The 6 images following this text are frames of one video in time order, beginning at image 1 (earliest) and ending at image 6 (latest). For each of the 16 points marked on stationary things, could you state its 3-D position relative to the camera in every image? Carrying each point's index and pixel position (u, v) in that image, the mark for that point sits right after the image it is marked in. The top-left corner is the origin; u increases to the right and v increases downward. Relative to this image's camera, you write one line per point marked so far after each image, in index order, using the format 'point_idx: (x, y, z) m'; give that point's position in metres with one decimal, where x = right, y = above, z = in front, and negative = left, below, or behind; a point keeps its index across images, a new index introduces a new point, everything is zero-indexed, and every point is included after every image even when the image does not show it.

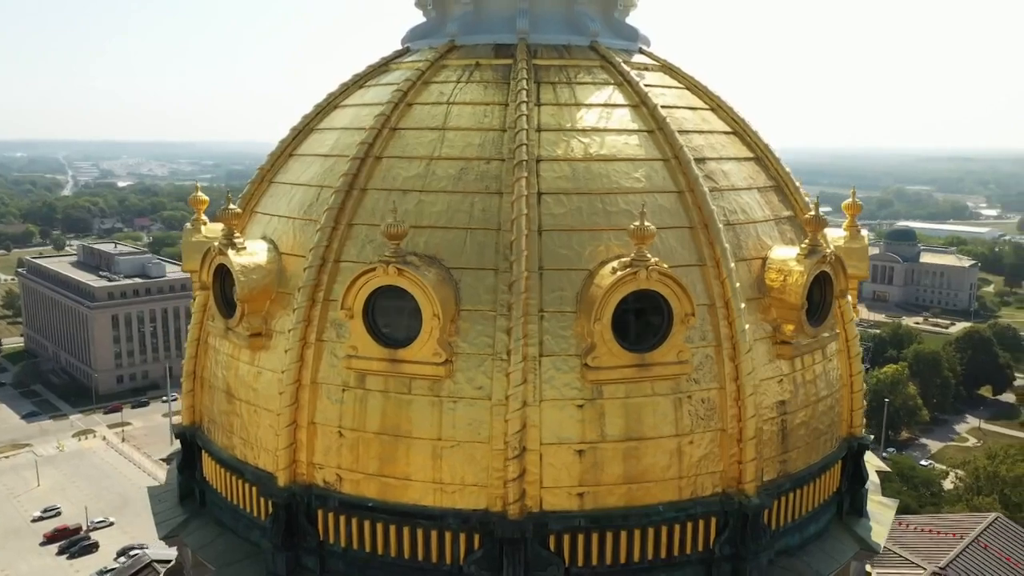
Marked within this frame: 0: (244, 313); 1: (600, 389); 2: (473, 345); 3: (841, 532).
0: (-4.2, -0.4, +12.7) m
1: (+1.2, -1.4, +11.4) m
2: (-0.6, -0.8, +11.4) m
3: (+5.7, -4.2, +14.0) m
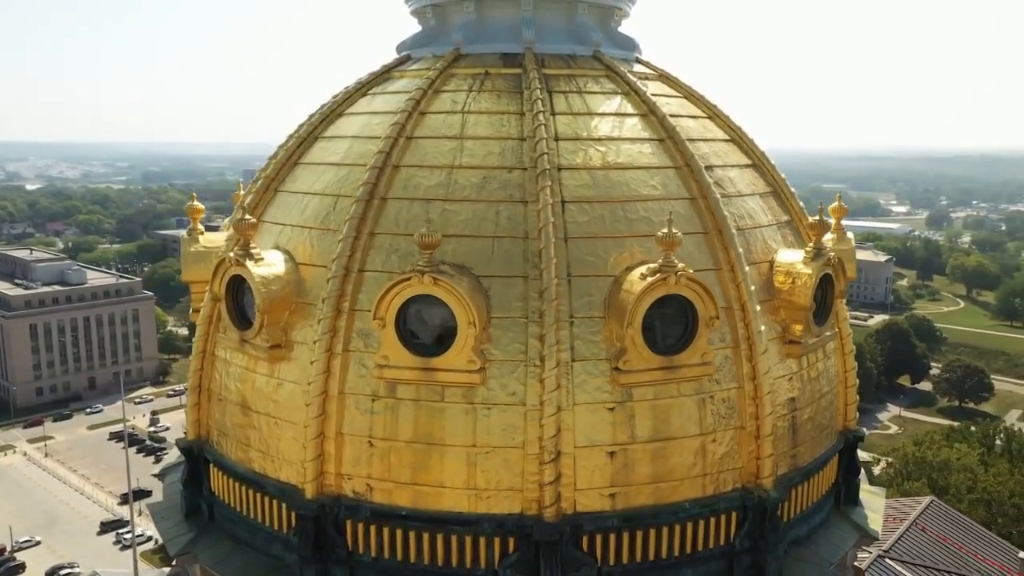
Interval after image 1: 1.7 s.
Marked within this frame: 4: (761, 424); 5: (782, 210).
0: (-3.8, -0.6, +12.6) m
1: (+1.7, -1.5, +11.7) m
2: (-0.1, -0.9, +11.5) m
3: (+5.9, -4.2, +14.7) m
4: (+3.7, -2.1, +12.4) m
5: (+4.8, +1.4, +14.5) m
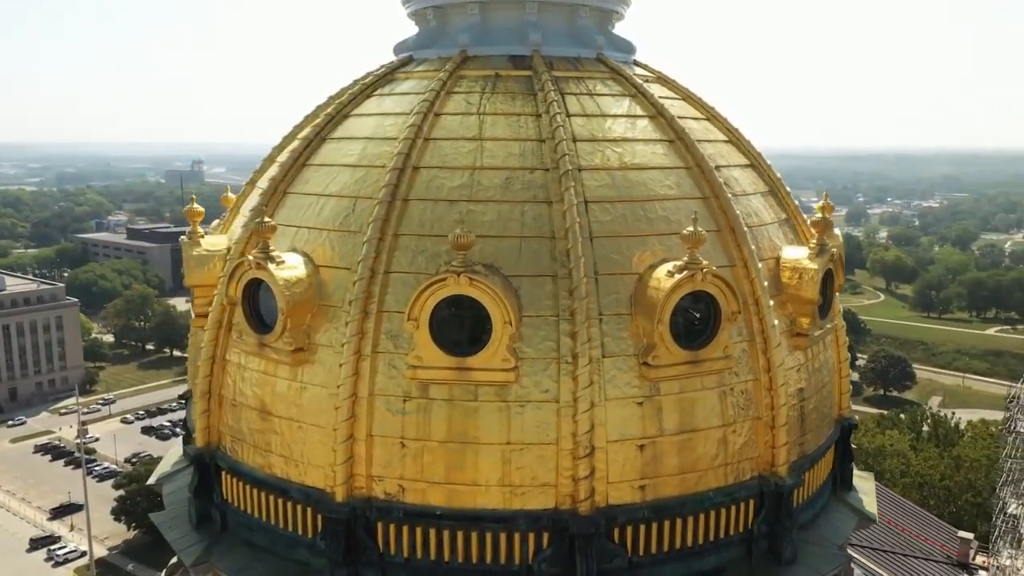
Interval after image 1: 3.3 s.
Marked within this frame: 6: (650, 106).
0: (-3.5, -0.6, +12.5) m
1: (+2.1, -1.4, +12.0) m
2: (+0.3, -0.9, +11.7) m
3: (+6.2, -4.1, +15.4) m
4: (+4.1, -2.0, +12.9) m
5: (+4.9, +1.4, +15.0) m
6: (+2.4, +3.2, +14.4) m
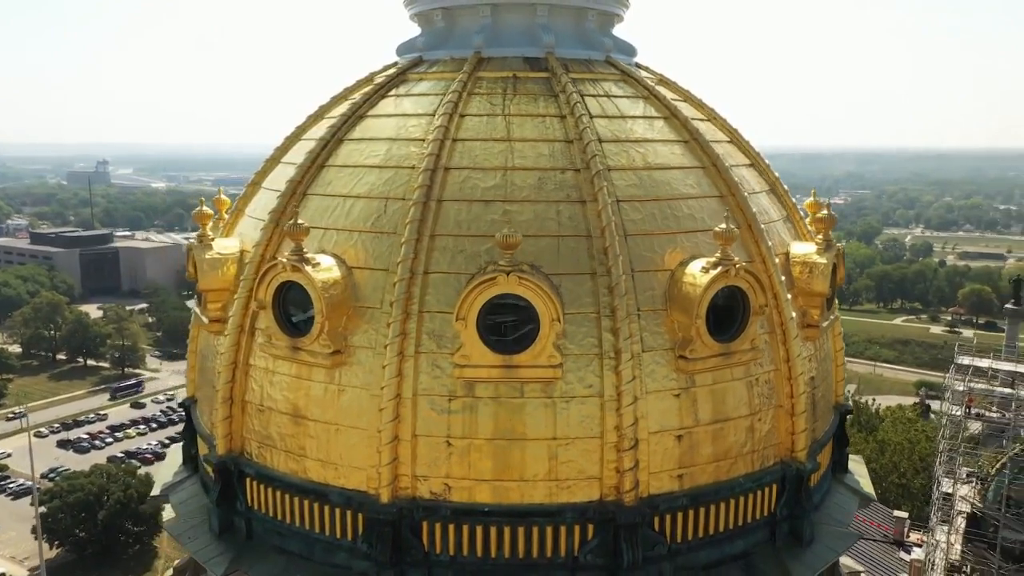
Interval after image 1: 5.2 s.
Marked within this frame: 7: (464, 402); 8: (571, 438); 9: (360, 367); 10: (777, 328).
0: (-2.9, -0.6, +12.4) m
1: (+2.7, -1.4, +12.5) m
2: (+1.0, -0.8, +12.0) m
3: (+6.5, -3.9, +16.2) m
4: (+4.7, -1.9, +13.5) m
5: (+5.2, +1.6, +15.7) m
6: (+2.7, +3.3, +14.9) m
7: (-0.7, -1.7, +11.9) m
8: (+0.9, -2.2, +11.9) m
9: (-2.3, -1.2, +12.3) m
10: (+4.4, -0.6, +13.4) m
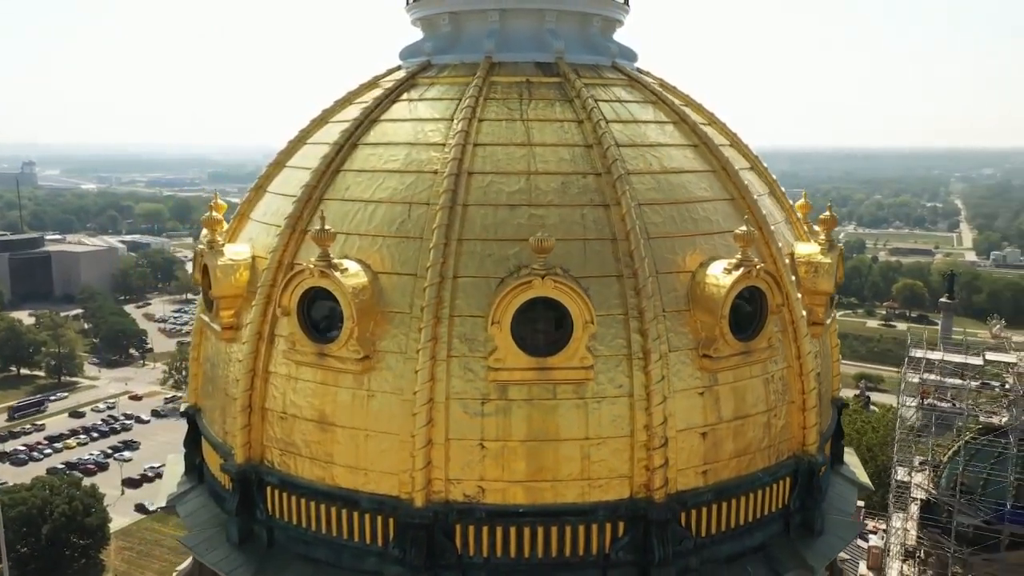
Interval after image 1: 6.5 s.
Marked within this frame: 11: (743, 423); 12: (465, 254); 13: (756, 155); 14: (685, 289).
0: (-2.4, -0.7, +12.3) m
1: (+3.2, -1.4, +12.8) m
2: (+1.4, -0.9, +12.2) m
3: (+6.7, -3.9, +16.8) m
4: (+5.0, -1.9, +14.0) m
5: (+5.4, +1.6, +16.2) m
6: (+3.0, +3.2, +15.2) m
7: (-0.2, -1.7, +12.0) m
8: (+1.4, -2.2, +12.2) m
9: (-1.8, -1.3, +12.3) m
10: (+4.7, -0.6, +13.9) m
11: (+3.7, -2.2, +13.1) m
12: (-0.7, +0.5, +12.5) m
13: (+5.1, +2.7, +17.0) m
14: (+2.7, 0.0, +12.9) m
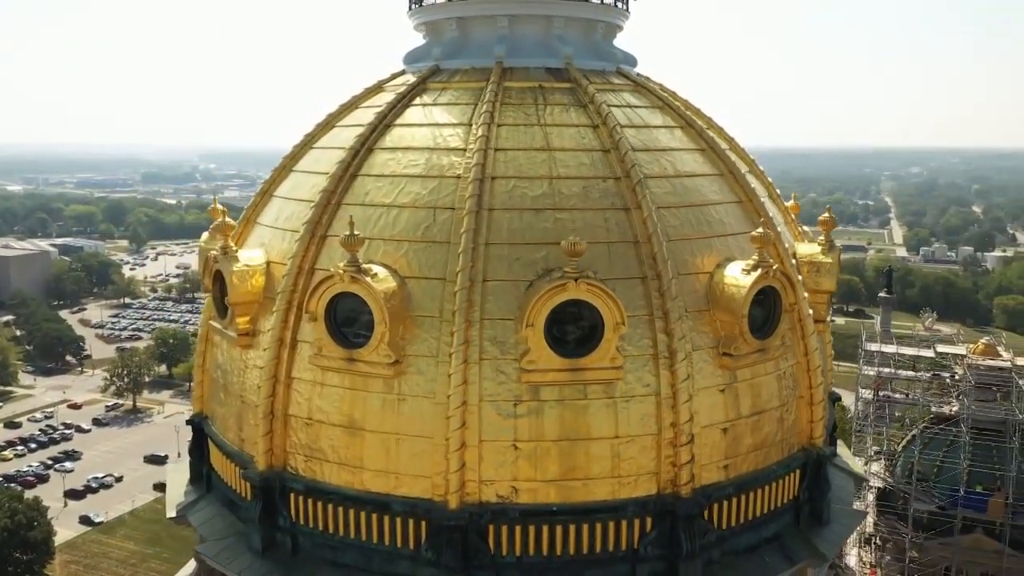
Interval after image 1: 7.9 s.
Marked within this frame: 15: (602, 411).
0: (-2.0, -0.8, +12.4) m
1: (+3.6, -1.4, +13.3) m
2: (+1.9, -0.9, +12.5) m
3: (+6.8, -3.8, +17.5) m
4: (+5.4, -1.8, +14.5) m
5: (+5.5, +1.6, +16.8) m
6: (+3.2, +3.2, +15.6) m
7: (+0.3, -1.8, +12.2) m
8: (+1.8, -2.3, +12.5) m
9: (-1.4, -1.3, +12.4) m
10: (+5.0, -0.6, +14.4) m
11: (+4.1, -2.2, +13.6) m
12: (-0.3, +0.5, +12.6) m
13: (+5.1, +2.8, +17.5) m
14: (+3.1, 0.0, +13.3) m
15: (+1.4, -1.9, +12.4) m
